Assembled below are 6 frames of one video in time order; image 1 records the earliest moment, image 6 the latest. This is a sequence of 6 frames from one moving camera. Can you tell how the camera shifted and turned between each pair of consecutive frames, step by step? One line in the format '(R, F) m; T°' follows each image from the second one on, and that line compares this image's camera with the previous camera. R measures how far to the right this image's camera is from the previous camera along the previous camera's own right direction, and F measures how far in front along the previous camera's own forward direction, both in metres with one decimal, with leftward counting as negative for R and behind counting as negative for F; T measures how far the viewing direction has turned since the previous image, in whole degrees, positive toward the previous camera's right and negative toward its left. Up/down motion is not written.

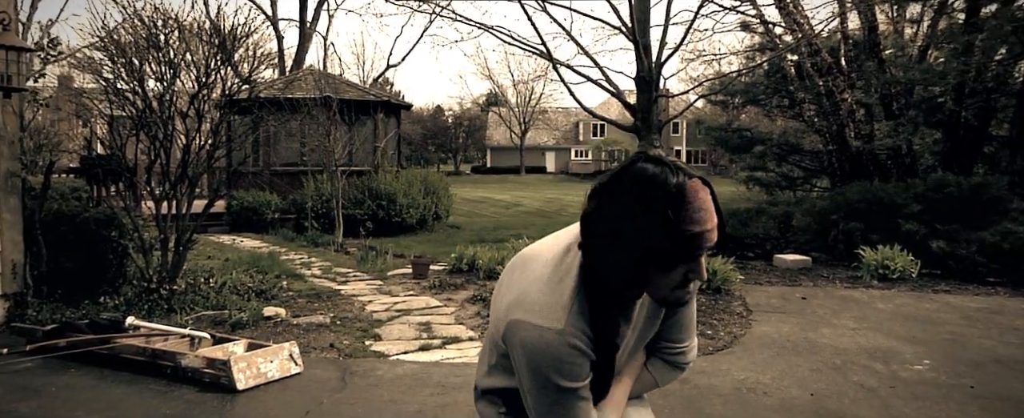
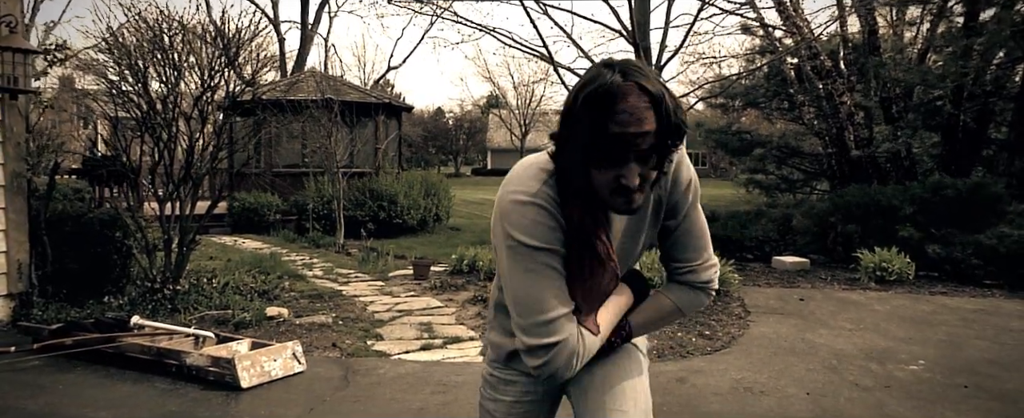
(0.0, -0.1) m; 0°
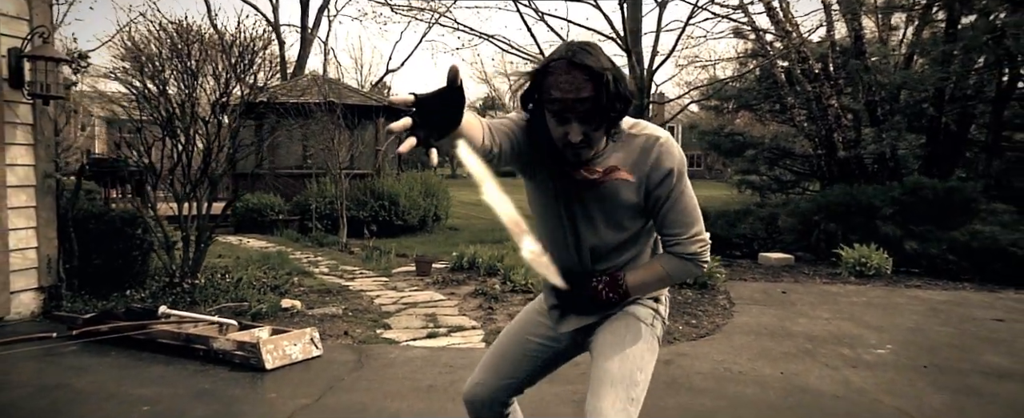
(0.0, -0.4) m; 0°
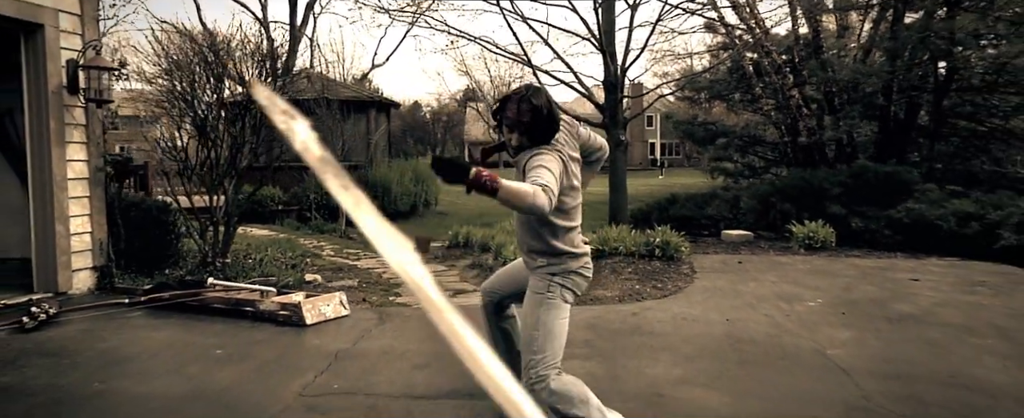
(-0.1, -1.0) m; +2°
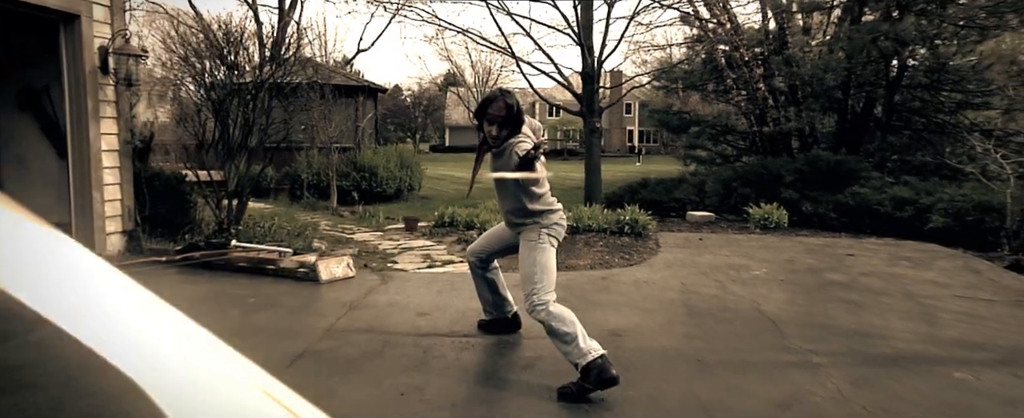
(-0.1, -0.9) m; +2°
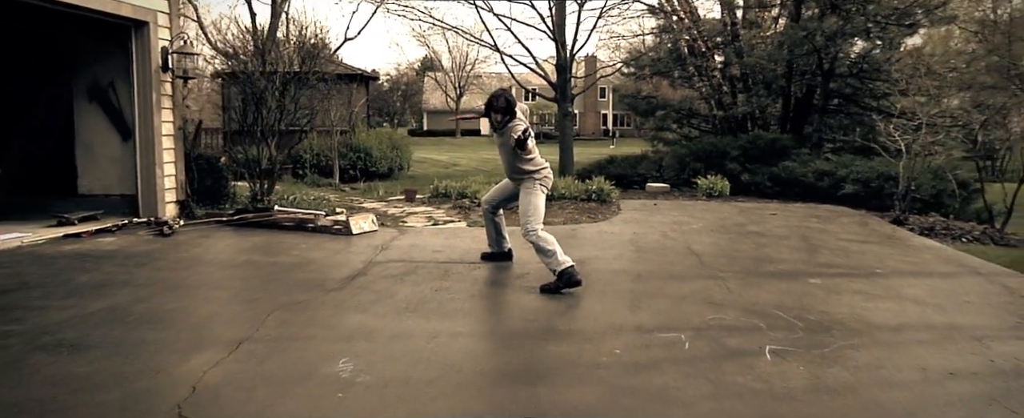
(-0.2, -1.9) m; +2°
